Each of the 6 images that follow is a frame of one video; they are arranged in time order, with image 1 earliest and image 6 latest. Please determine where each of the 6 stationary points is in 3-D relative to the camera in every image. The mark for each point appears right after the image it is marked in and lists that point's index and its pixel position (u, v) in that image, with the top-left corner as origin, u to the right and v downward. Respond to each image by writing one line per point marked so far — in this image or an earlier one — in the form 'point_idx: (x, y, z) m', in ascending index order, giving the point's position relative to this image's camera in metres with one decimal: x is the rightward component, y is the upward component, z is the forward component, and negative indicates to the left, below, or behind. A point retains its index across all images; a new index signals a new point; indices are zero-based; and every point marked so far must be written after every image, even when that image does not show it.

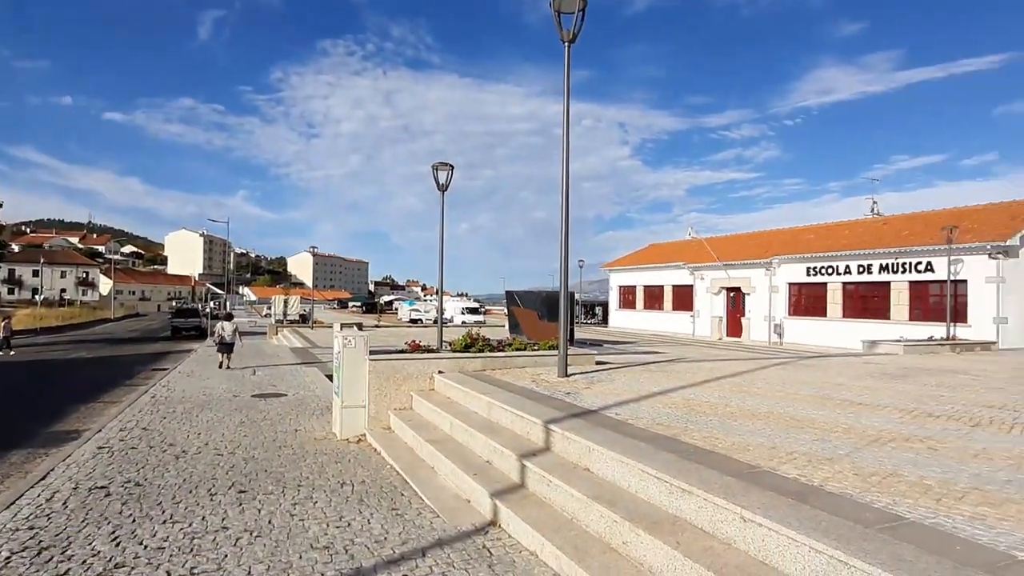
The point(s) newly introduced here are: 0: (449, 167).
0: (-1.6, +3.2, +15.1) m
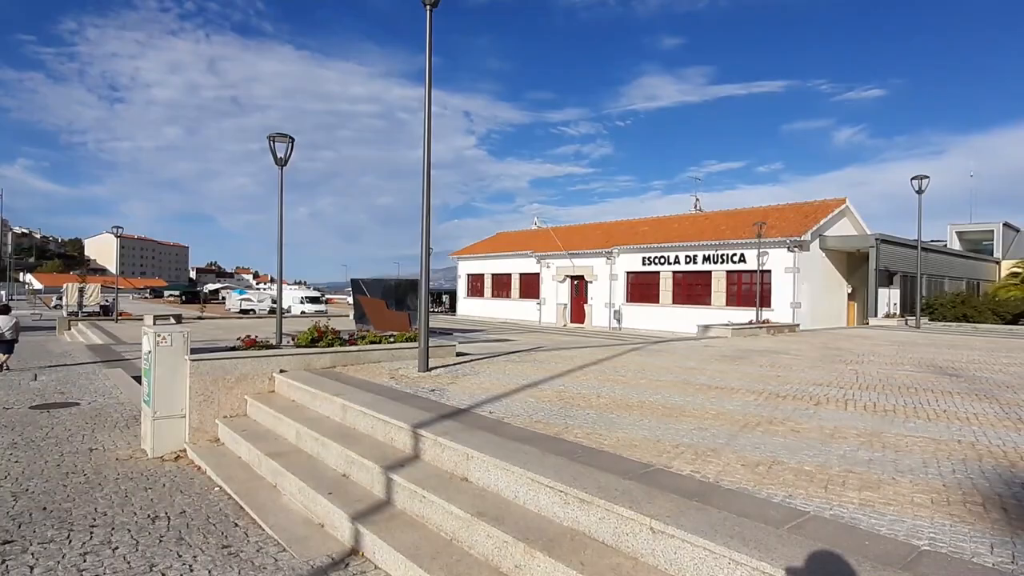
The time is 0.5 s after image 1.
0: (-5.1, +3.5, +13.5) m
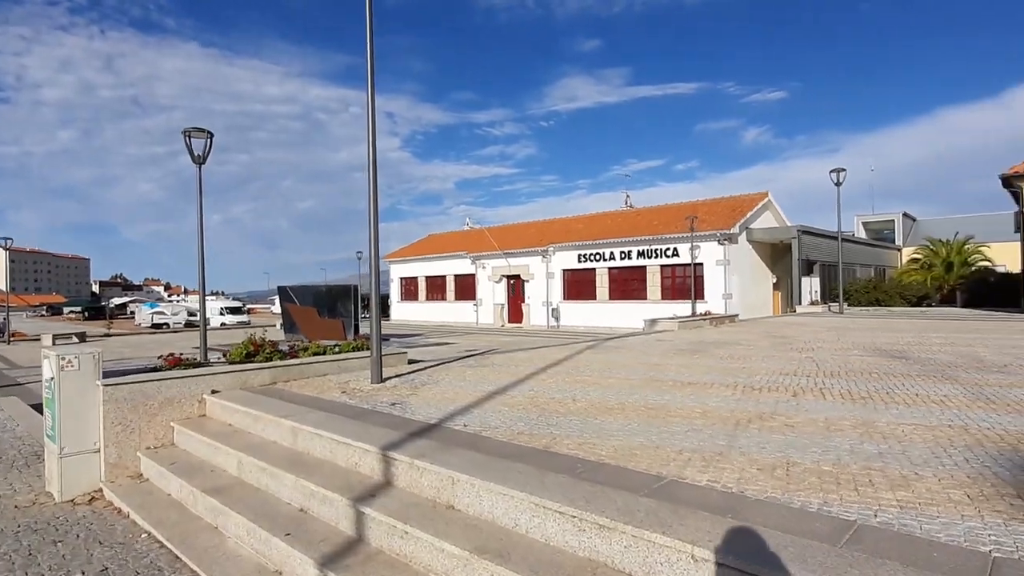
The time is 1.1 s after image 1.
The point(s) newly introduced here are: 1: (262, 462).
0: (-6.4, +3.2, +12.3) m
1: (-2.3, -1.6, +5.4) m
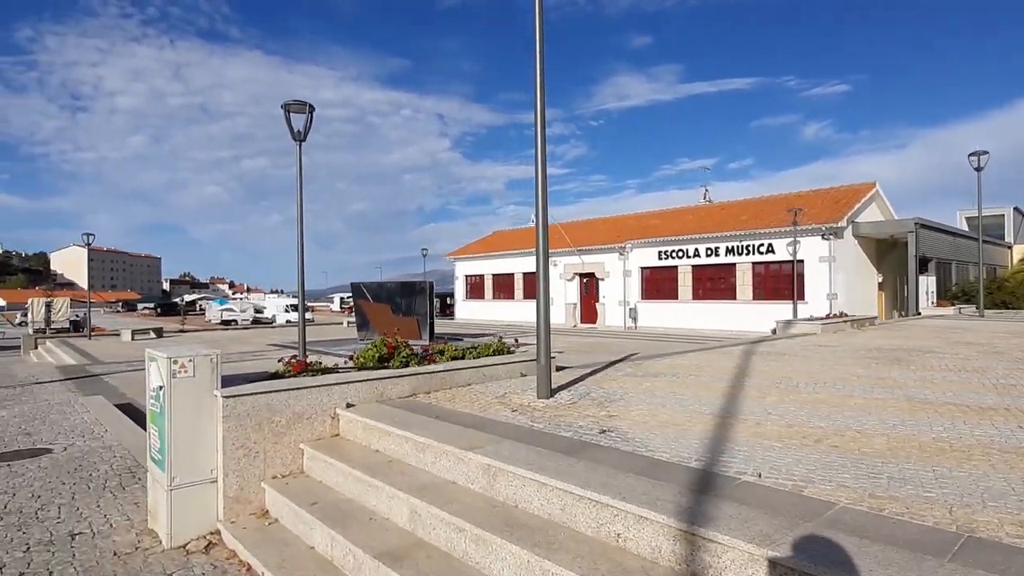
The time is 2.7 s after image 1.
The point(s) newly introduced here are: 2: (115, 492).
0: (-3.8, +3.4, +11.0) m
1: (-0.4, -1.5, +3.8) m
2: (-4.5, -2.3, +6.5) m
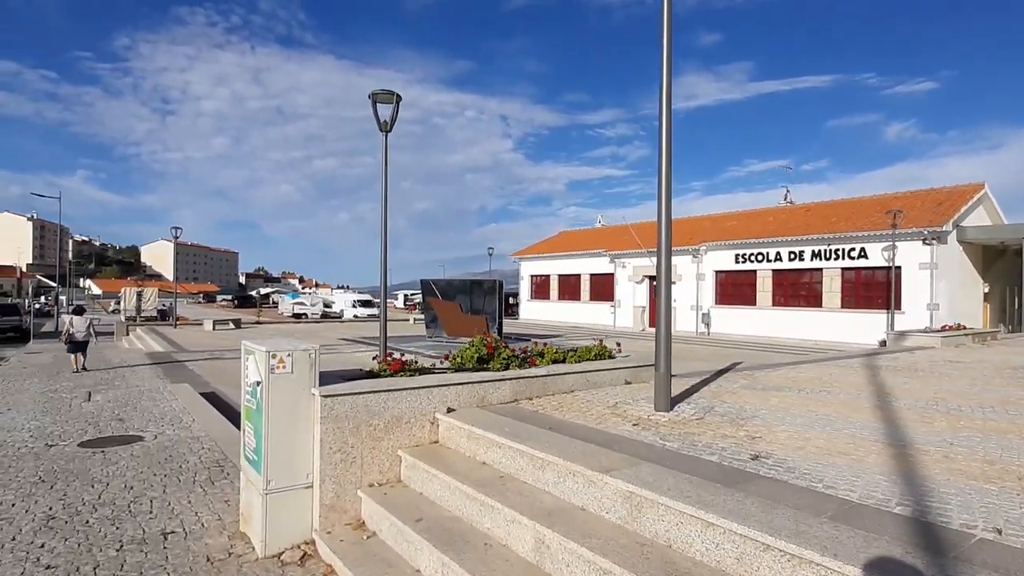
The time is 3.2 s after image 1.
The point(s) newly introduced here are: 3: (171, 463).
0: (-2.1, +3.5, +10.7) m
1: (+0.5, -1.4, +3.2) m
2: (-3.4, -2.1, +6.3) m
3: (-4.2, -2.2, +7.3) m
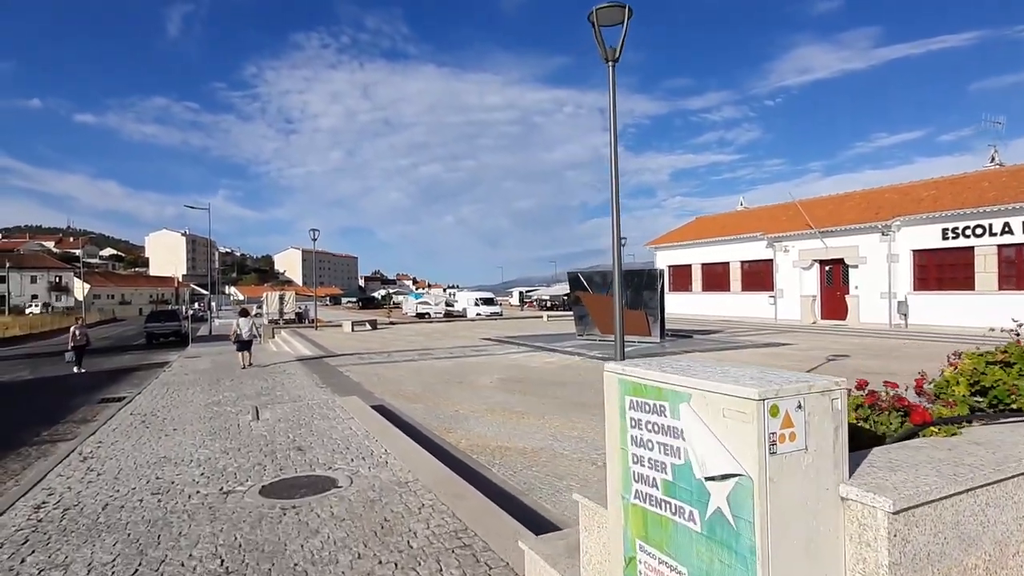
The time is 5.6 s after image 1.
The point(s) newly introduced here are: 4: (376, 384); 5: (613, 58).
0: (+1.5, +3.7, +7.8) m
1: (+2.9, -1.2, 0.0) m
2: (-0.3, -2.0, +3.7) m
3: (-1.0, -2.1, +4.9) m
4: (-3.4, -2.4, +14.7) m
5: (+1.4, +3.1, +7.6) m
